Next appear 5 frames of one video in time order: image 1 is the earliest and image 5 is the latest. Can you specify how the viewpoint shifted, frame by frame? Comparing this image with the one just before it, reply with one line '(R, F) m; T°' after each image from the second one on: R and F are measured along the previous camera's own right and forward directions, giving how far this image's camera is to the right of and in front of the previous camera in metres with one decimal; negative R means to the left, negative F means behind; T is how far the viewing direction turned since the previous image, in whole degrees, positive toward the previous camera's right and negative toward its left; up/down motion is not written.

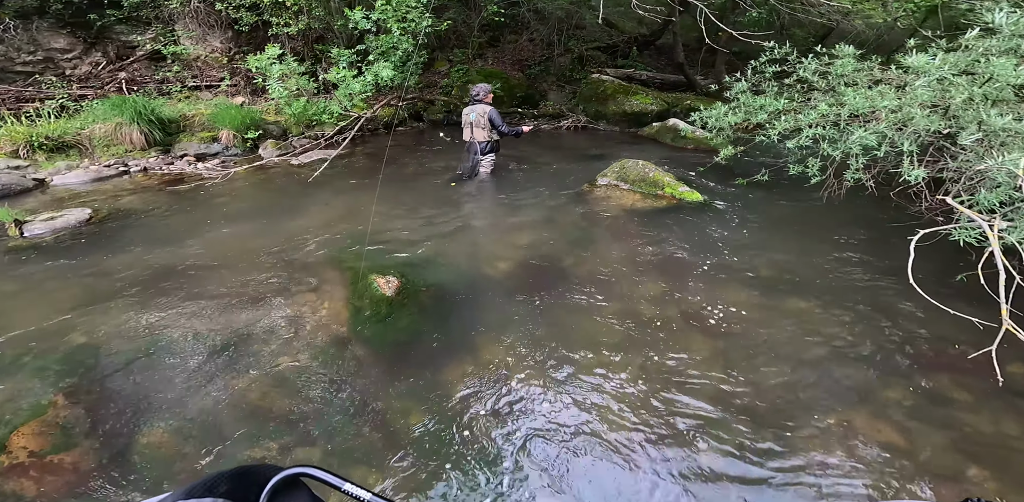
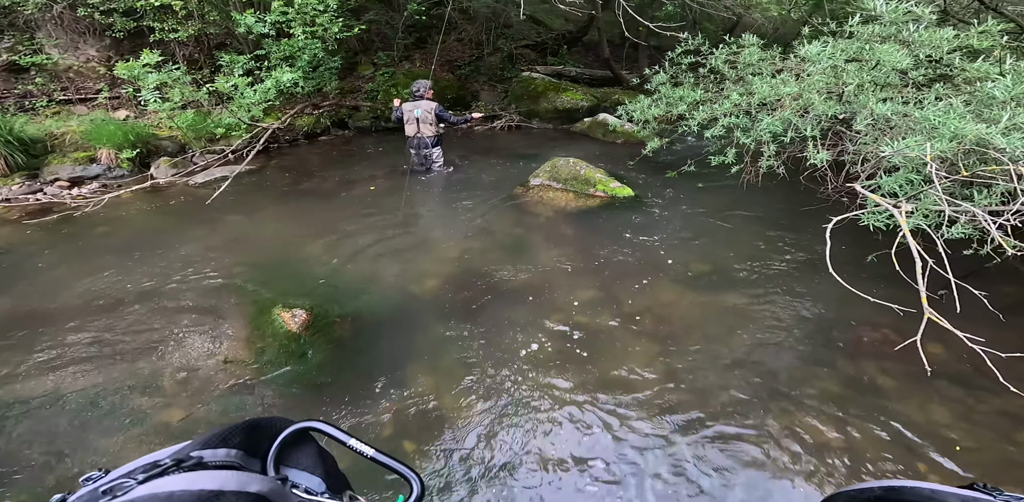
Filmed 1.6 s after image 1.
(+0.1, +0.3) m; +7°
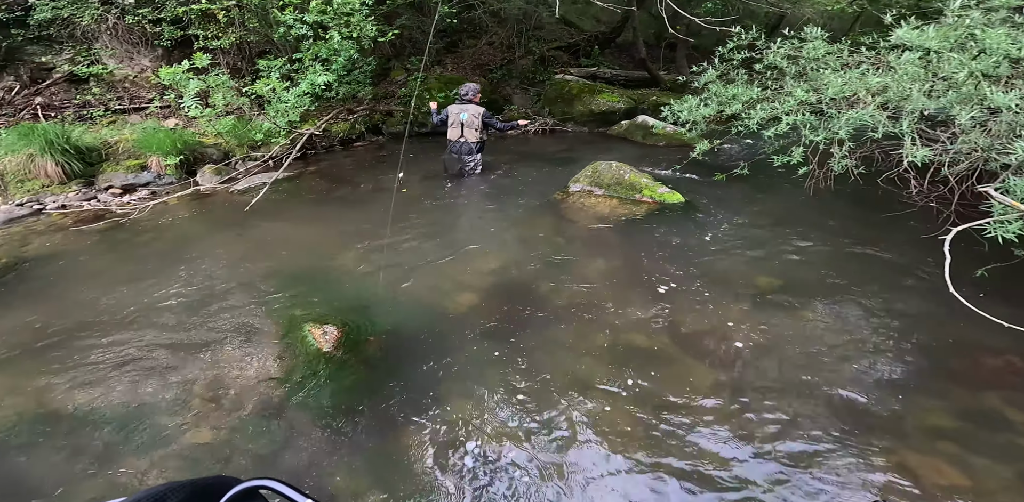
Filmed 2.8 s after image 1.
(-0.1, +0.3) m; -4°
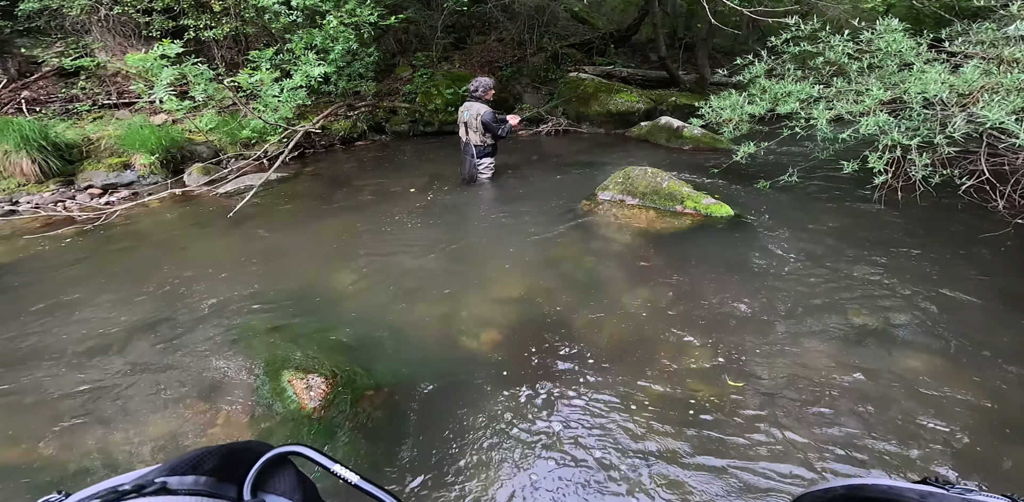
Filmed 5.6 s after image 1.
(-0.2, +0.8) m; 0°
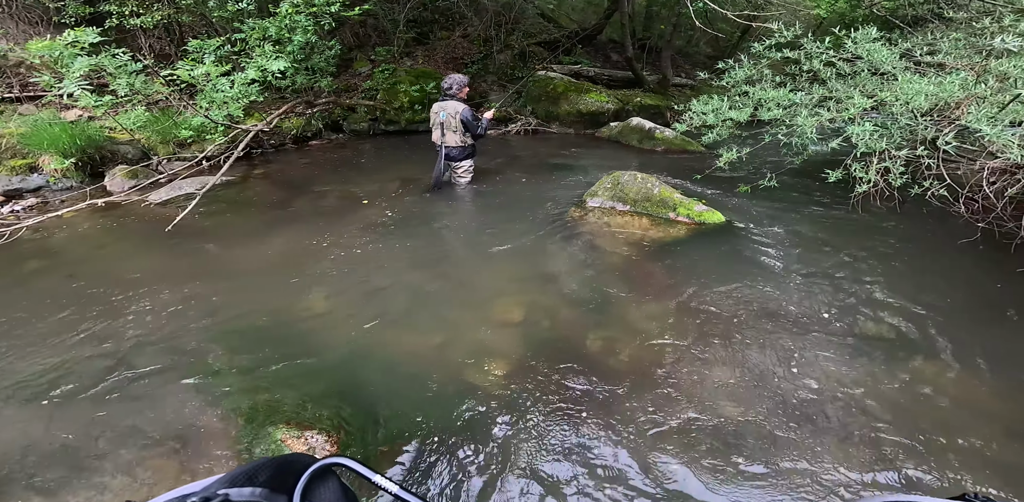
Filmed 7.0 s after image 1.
(-0.3, +0.4) m; +5°
